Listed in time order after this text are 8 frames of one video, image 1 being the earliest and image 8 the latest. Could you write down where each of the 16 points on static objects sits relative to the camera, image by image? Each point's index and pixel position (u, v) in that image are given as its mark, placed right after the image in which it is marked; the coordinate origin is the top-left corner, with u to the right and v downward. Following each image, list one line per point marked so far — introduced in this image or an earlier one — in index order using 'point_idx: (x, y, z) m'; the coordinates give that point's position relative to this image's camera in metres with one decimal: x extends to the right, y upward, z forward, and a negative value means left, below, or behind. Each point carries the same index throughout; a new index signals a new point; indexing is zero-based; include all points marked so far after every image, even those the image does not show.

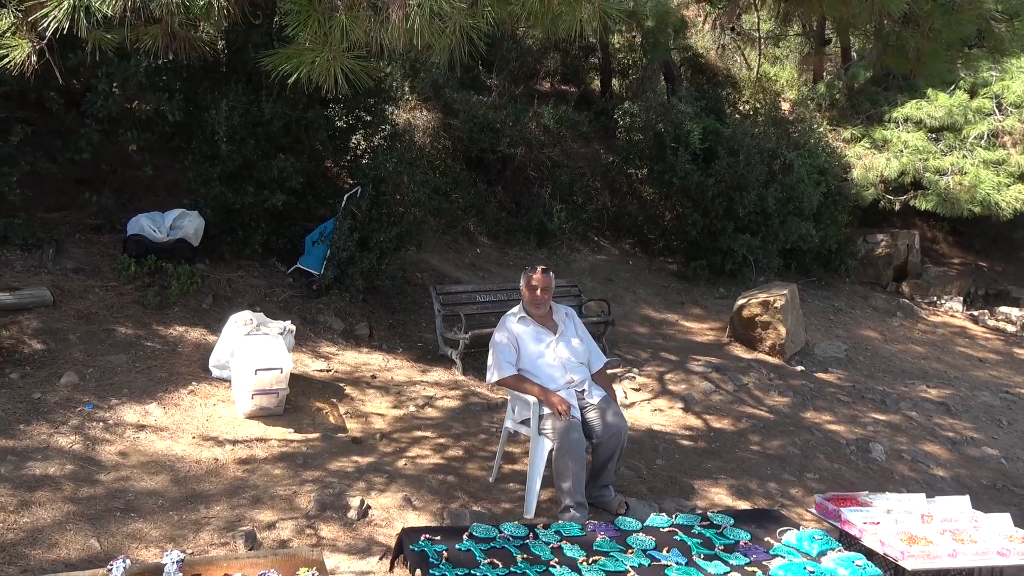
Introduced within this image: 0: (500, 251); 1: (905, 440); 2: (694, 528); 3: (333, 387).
0: (-0.2, +0.5, +10.4) m
1: (+3.6, -1.4, +6.8) m
2: (+0.7, -0.9, +2.9) m
3: (-1.3, -0.7, +5.6) m
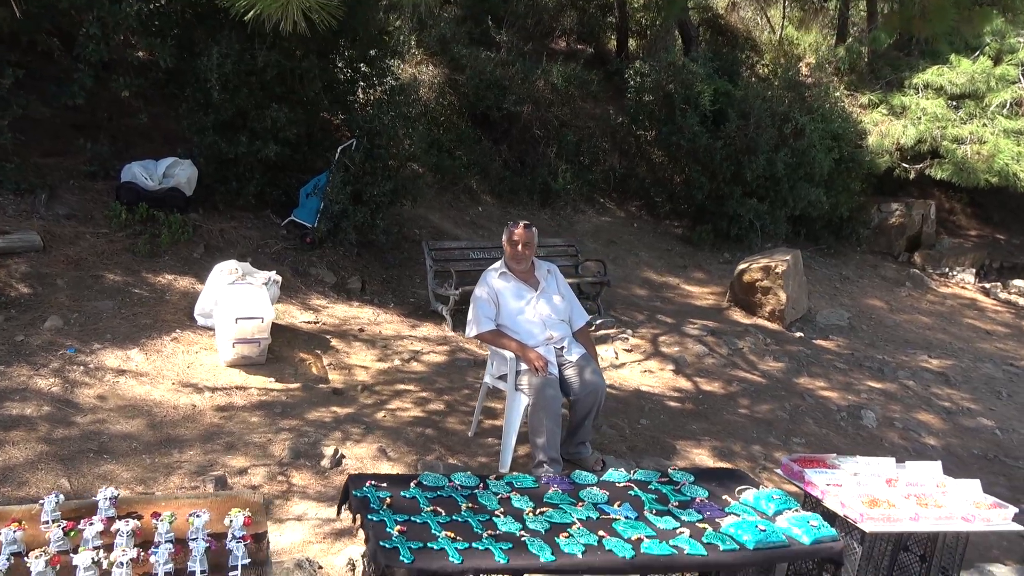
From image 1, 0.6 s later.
0: (-0.1, +1.1, +10.3) m
1: (+3.5, -1.1, +6.7) m
2: (+0.5, -0.7, +2.8) m
3: (-1.4, -0.4, +5.6) m
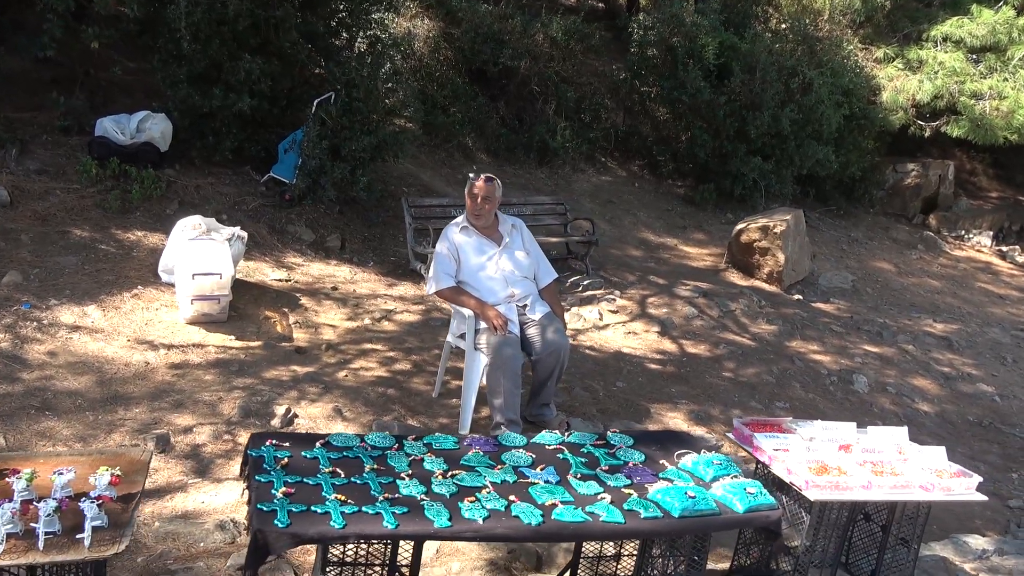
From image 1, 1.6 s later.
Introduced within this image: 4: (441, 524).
0: (-0.2, +1.6, +10.0) m
1: (+3.3, -0.7, +6.5) m
2: (+0.3, -0.6, +2.7) m
3: (-1.6, -0.1, +5.5) m
4: (-0.2, -0.6, +2.0) m
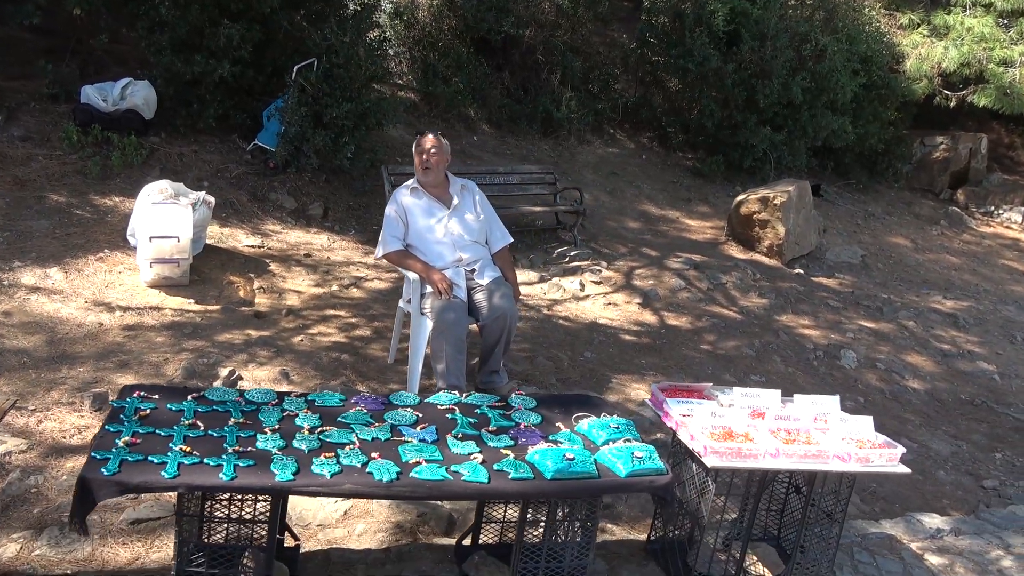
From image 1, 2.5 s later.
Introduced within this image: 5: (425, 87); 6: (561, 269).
0: (-0.2, +2.0, +9.9) m
1: (+3.1, -0.5, +6.2) m
2: (-0.1, -0.4, +2.6) m
3: (-1.9, +0.2, +5.4) m
4: (-0.6, -0.5, +2.0) m
5: (-1.1, +2.6, +9.7) m
6: (+0.4, +0.2, +6.6) m
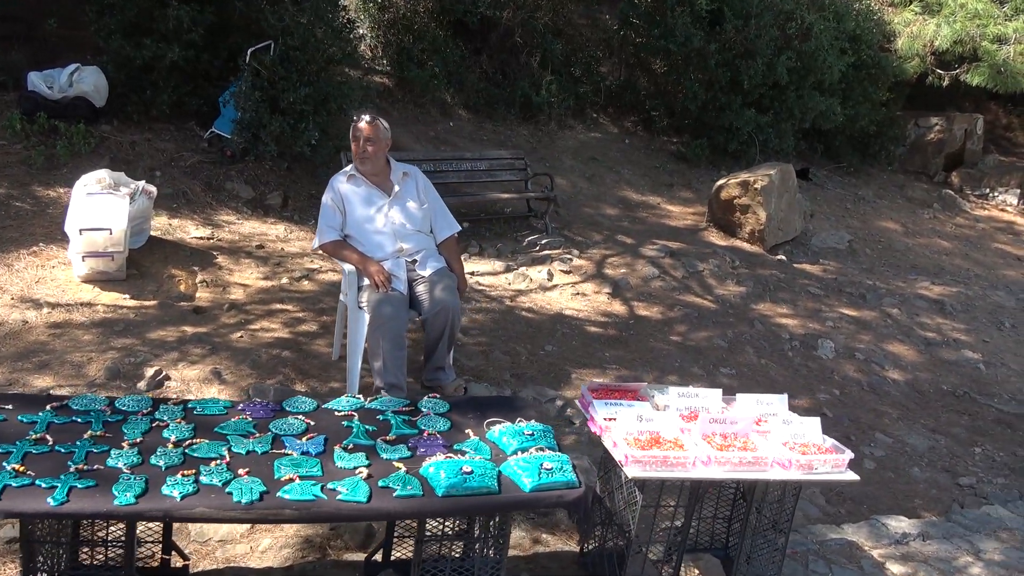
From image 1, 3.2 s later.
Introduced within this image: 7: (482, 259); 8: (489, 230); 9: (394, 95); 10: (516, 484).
0: (-0.5, +2.1, +9.6) m
1: (+2.8, -0.4, +6.0) m
2: (-0.4, -0.4, +2.4) m
3: (-2.1, +0.2, +5.2) m
4: (-0.9, -0.5, +1.7) m
5: (-1.4, +2.7, +9.4) m
6: (+0.1, +0.3, +6.3) m
7: (-0.3, +0.2, +6.2) m
8: (-0.2, +0.5, +6.8) m
9: (-1.5, +2.4, +9.3) m
10: (0.0, -0.5, +2.1) m
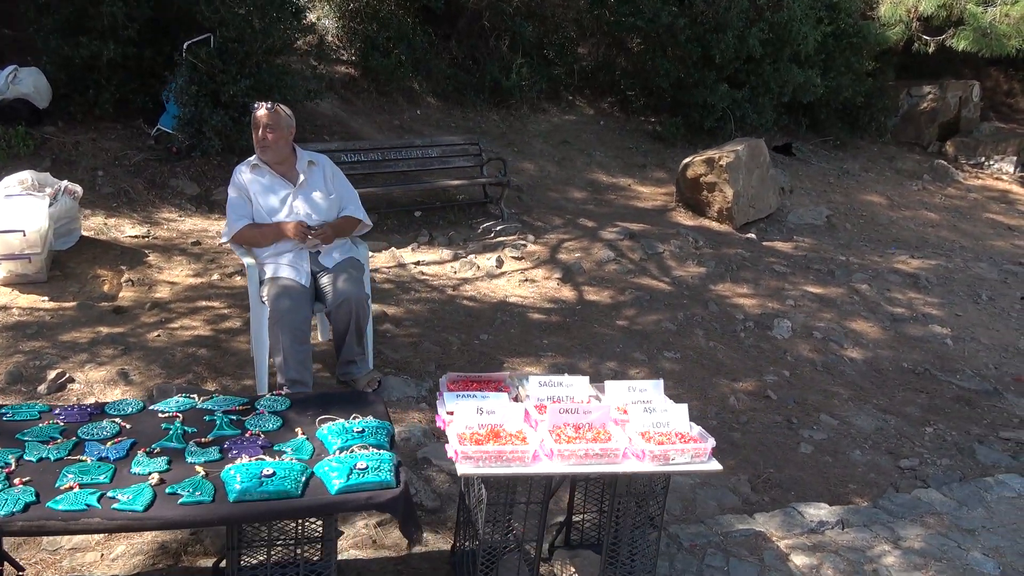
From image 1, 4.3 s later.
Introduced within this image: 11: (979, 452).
0: (-0.8, +2.2, +9.5) m
1: (+2.4, -0.2, +5.8) m
2: (-0.9, -0.4, +2.2) m
3: (-2.6, +0.2, +5.1) m
4: (-1.4, -0.5, +1.6) m
5: (-1.8, +2.8, +9.3) m
6: (-0.3, +0.4, +6.2) m
7: (-0.7, +0.3, +6.1) m
8: (-0.6, +0.6, +6.6) m
9: (-1.9, +2.5, +9.2) m
10: (-0.5, -0.5, +1.9) m
11: (+2.5, -0.9, +4.1) m
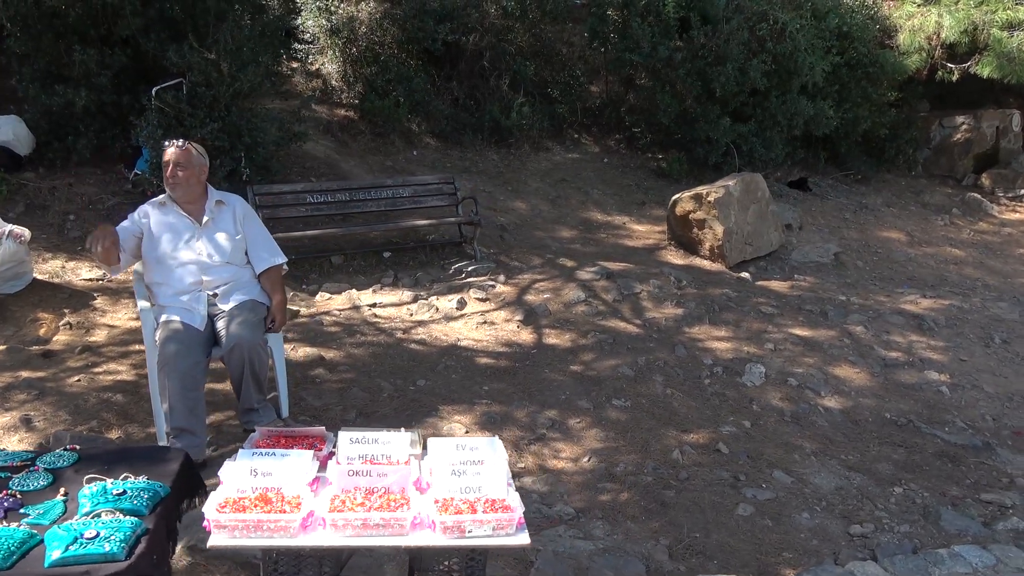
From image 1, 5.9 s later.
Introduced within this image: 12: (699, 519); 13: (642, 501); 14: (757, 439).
0: (-0.9, +1.7, +9.4) m
1: (+2.1, -0.5, +5.3) m
2: (-1.5, -0.5, +2.1) m
3: (-2.9, -0.1, +5.1) m
4: (-2.0, -0.6, +1.5) m
5: (-1.9, +2.3, +9.3) m
6: (-0.5, 0.0, +6.0) m
7: (-0.9, 0.0, +5.9) m
8: (-0.8, +0.3, +6.5) m
9: (-1.9, +2.0, +9.2) m
10: (-1.1, -0.6, +1.7) m
11: (+2.1, -1.1, +3.6) m
12: (+0.9, -1.1, +3.5) m
13: (+0.6, -1.0, +3.6) m
14: (+1.4, -0.9, +4.3) m
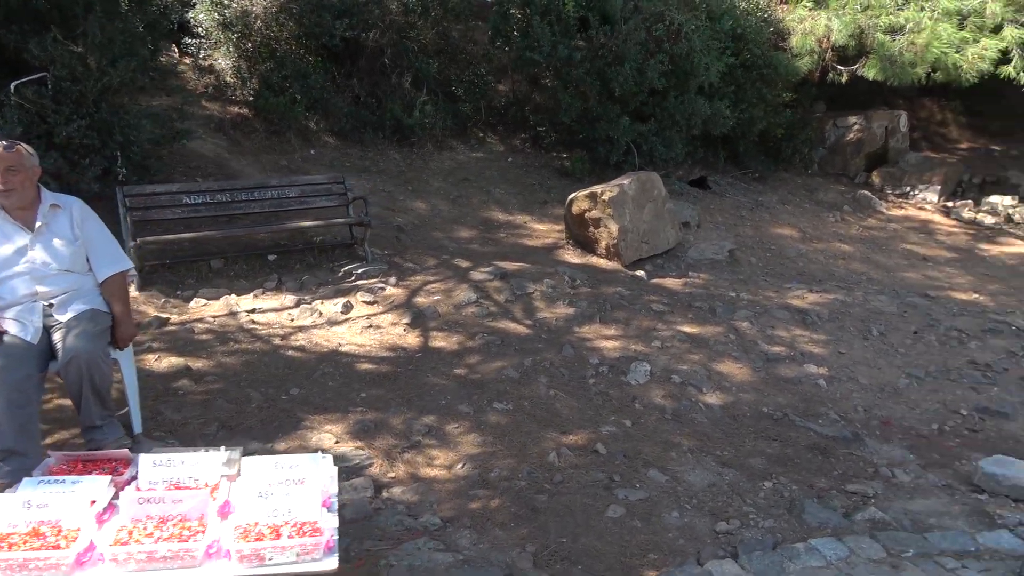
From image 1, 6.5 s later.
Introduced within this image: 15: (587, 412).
0: (-2.1, +1.7, +9.2) m
1: (+1.3, -0.5, +5.4) m
2: (-2.0, -0.6, +1.8) m
3: (-3.7, -0.1, +4.7) m
4: (-2.4, -0.7, +1.2) m
5: (-3.1, +2.3, +9.0) m
6: (-1.4, 0.0, +5.8) m
7: (-1.8, 0.0, +5.7) m
8: (-1.8, +0.2, +6.3) m
9: (-3.1, +1.9, +8.9) m
10: (-1.5, -0.7, +1.5) m
11: (+1.5, -1.1, +3.7) m
12: (+0.3, -1.1, +3.5) m
13: (0.0, -1.0, +3.6) m
14: (+0.7, -0.9, +4.3) m
15: (+0.4, -0.8, +4.5) m
